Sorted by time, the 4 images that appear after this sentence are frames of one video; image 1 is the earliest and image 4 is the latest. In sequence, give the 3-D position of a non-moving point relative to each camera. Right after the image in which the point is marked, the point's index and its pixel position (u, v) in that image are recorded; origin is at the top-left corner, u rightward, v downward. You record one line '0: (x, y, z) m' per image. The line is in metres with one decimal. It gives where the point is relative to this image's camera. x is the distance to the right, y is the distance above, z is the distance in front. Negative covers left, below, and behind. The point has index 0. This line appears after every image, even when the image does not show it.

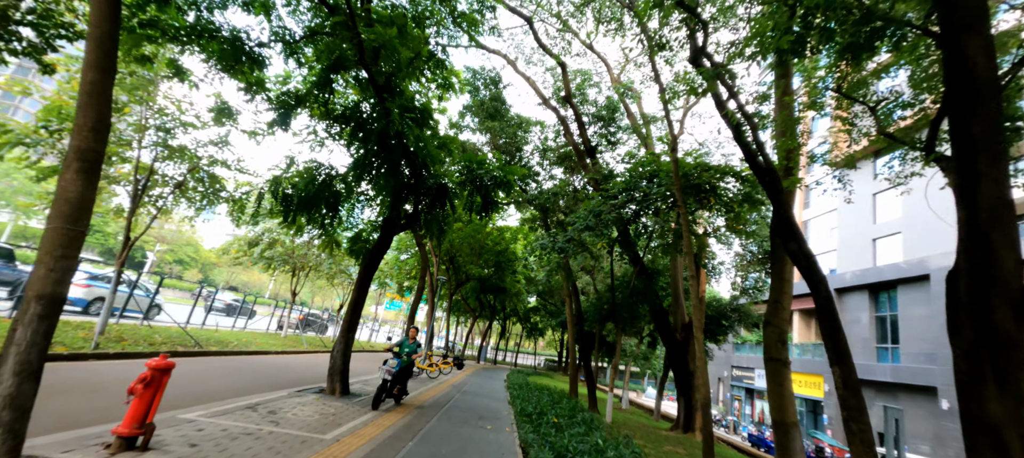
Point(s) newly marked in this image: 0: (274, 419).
0: (-2.7, -2.2, +4.7) m
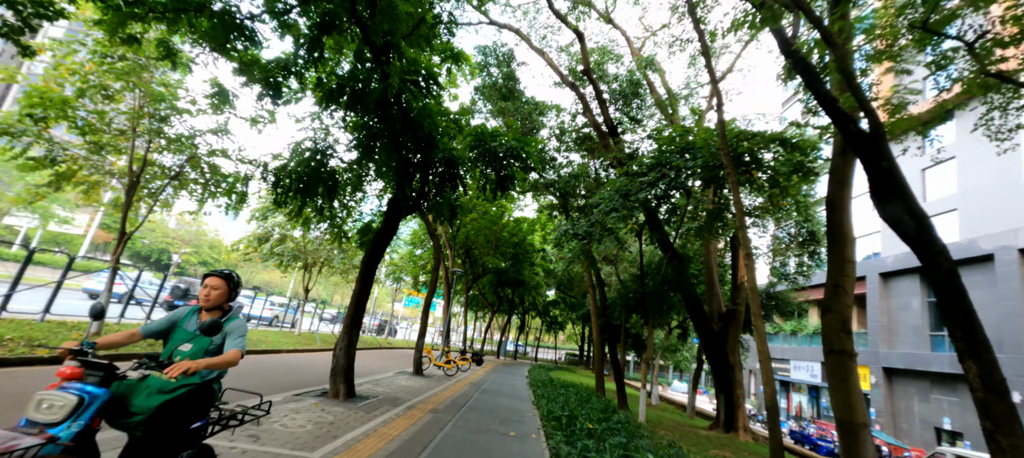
0: (-2.4, -1.9, +3.9) m
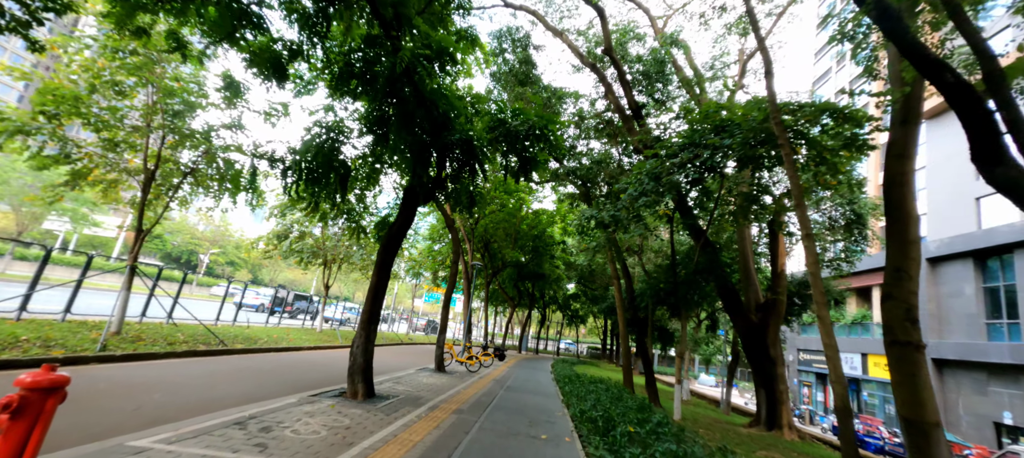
0: (-2.1, -1.8, +3.5) m
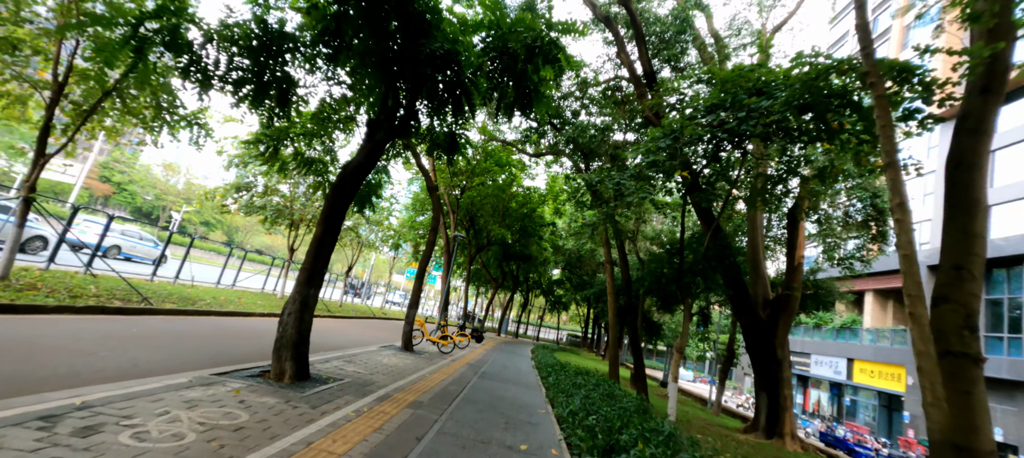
0: (-2.3, -1.1, +2.1) m
